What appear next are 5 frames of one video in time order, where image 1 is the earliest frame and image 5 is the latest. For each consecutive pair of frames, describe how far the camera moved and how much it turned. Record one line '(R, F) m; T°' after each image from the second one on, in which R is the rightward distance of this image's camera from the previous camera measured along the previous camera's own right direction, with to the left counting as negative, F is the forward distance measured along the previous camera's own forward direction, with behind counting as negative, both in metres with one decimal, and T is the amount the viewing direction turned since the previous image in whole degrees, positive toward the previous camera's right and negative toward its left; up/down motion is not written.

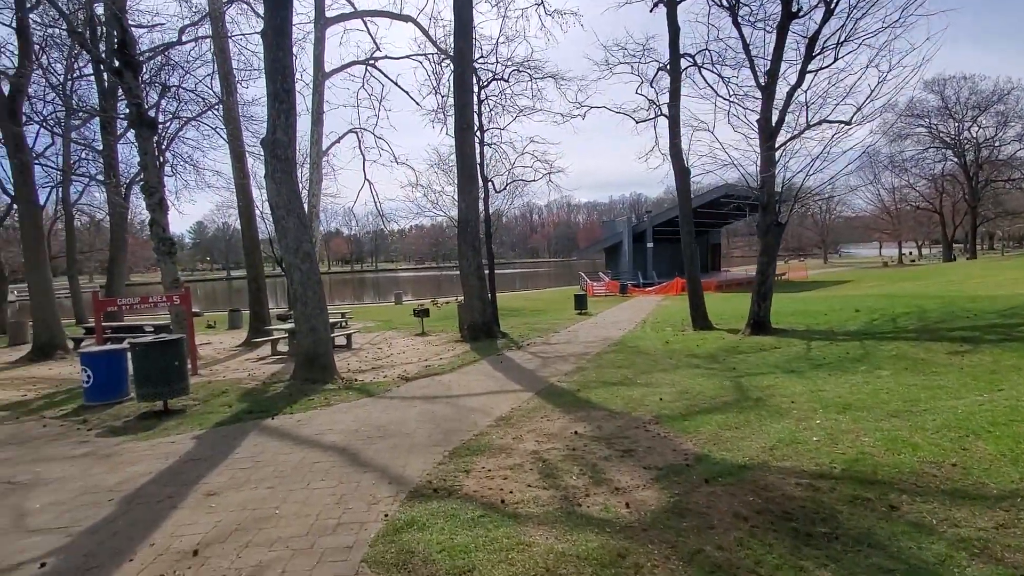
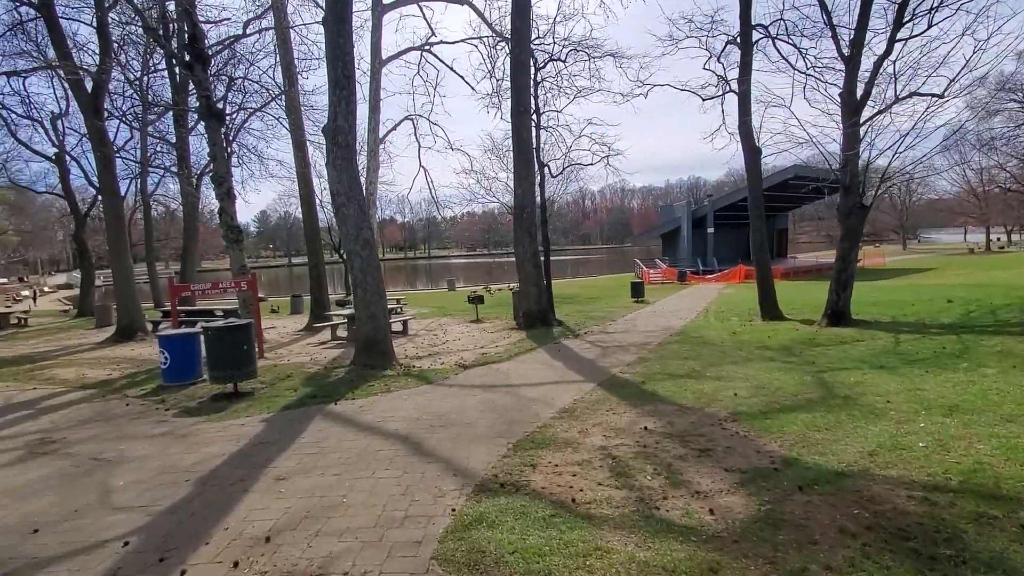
(-0.2, +0.2) m; -5°
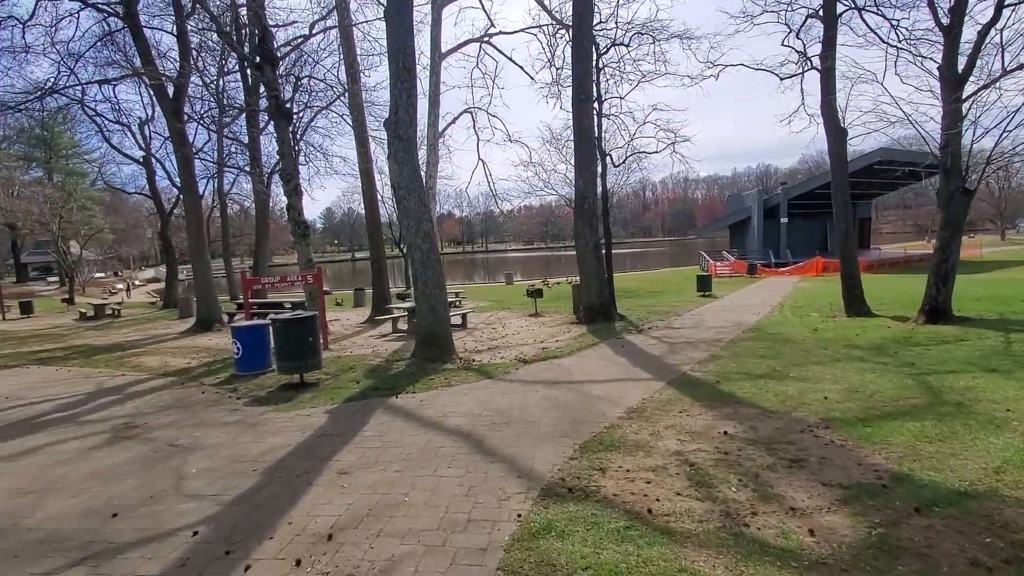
(-0.1, +0.2) m; -6°
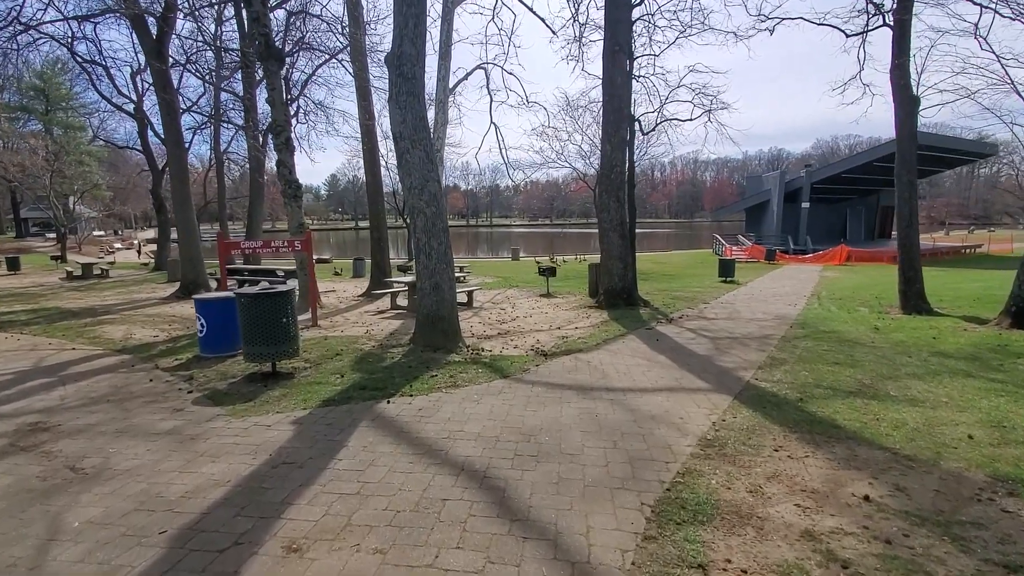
(-0.3, +1.5) m; 0°
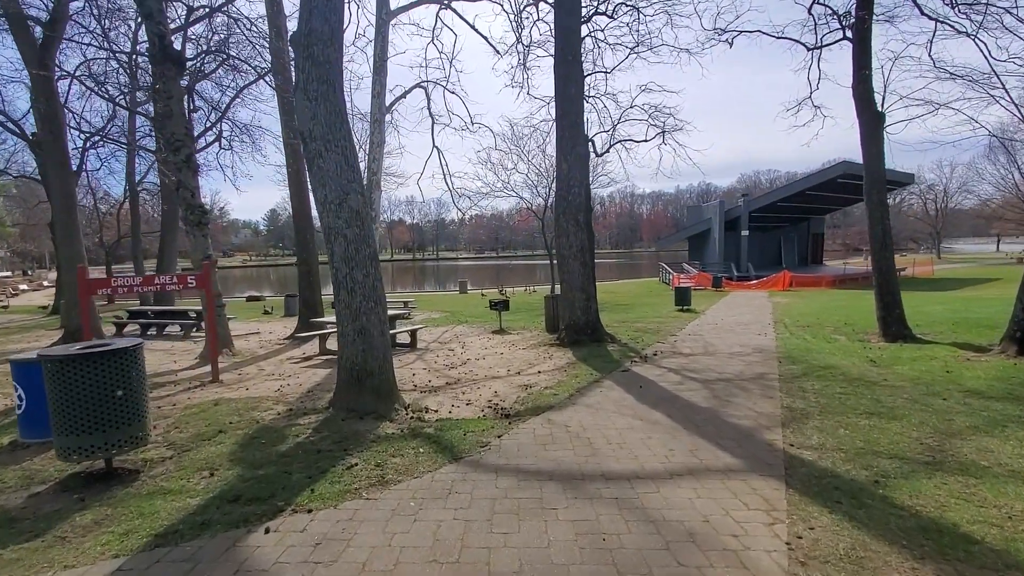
(0.0, +1.7) m; +6°
